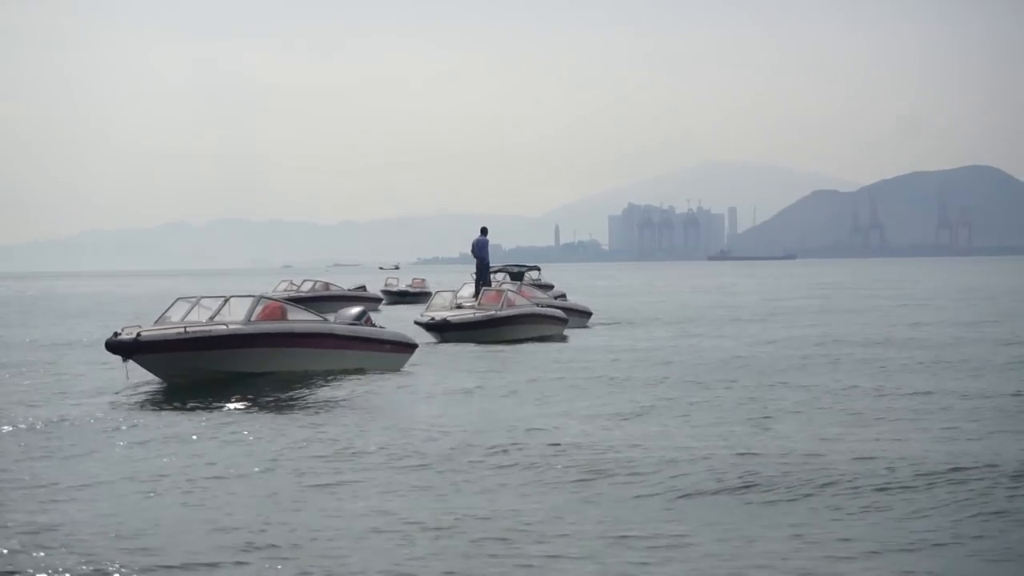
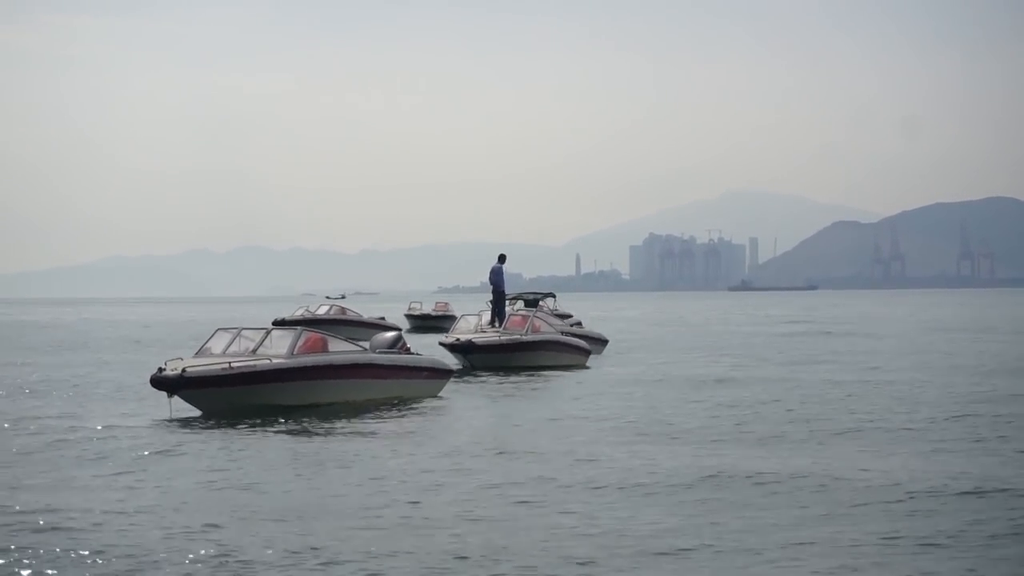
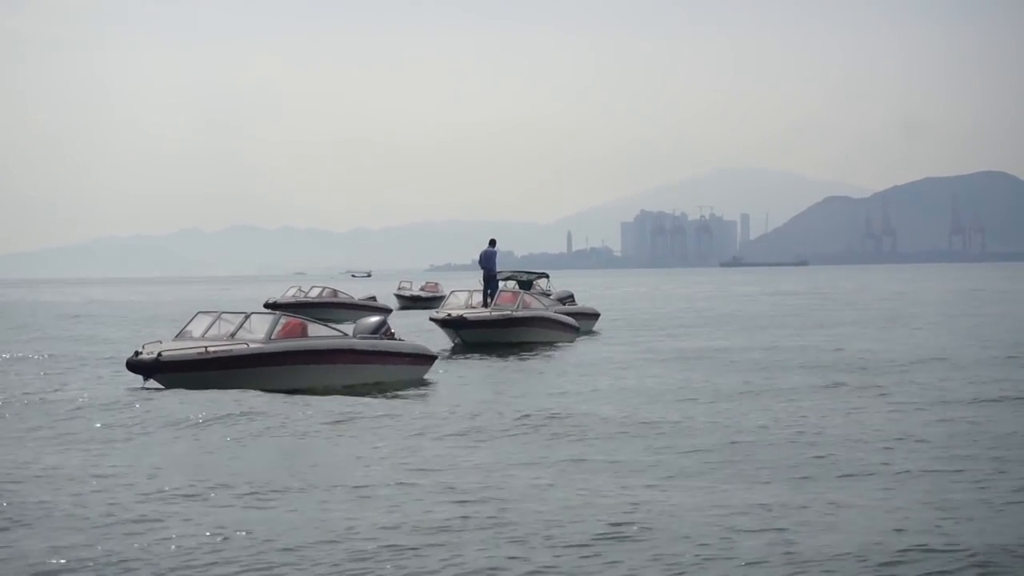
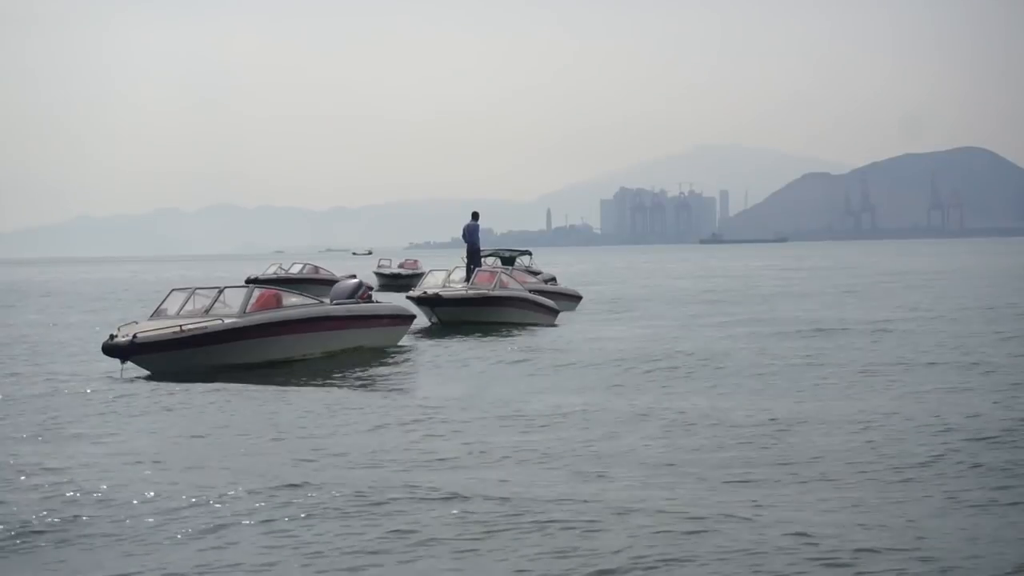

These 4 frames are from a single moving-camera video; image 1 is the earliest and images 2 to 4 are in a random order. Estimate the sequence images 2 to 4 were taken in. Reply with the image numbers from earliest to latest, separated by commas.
4, 3, 2
